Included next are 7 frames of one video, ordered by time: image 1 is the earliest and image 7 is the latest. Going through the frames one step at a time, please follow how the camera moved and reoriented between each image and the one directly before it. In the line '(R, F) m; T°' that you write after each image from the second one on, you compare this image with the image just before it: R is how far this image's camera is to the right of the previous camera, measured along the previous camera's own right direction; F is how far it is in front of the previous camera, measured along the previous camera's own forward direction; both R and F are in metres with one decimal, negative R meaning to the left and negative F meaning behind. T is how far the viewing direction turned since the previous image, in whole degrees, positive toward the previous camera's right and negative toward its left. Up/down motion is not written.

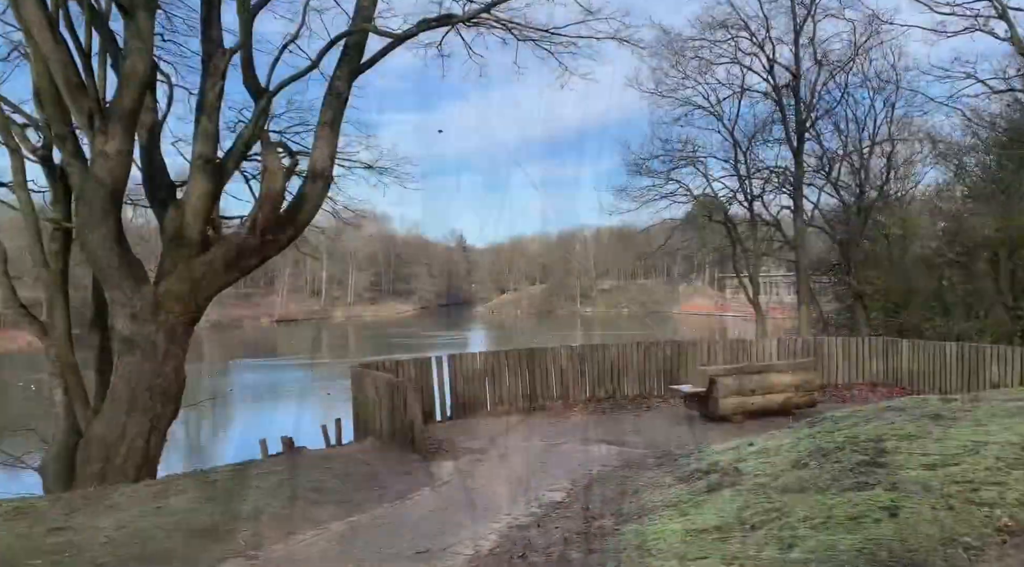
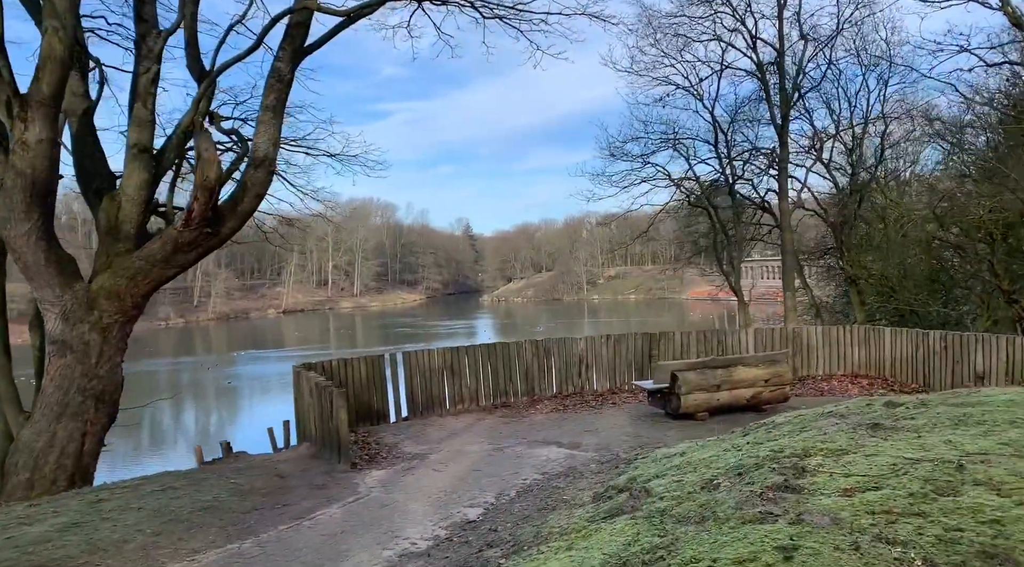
(+0.8, +0.6) m; -1°
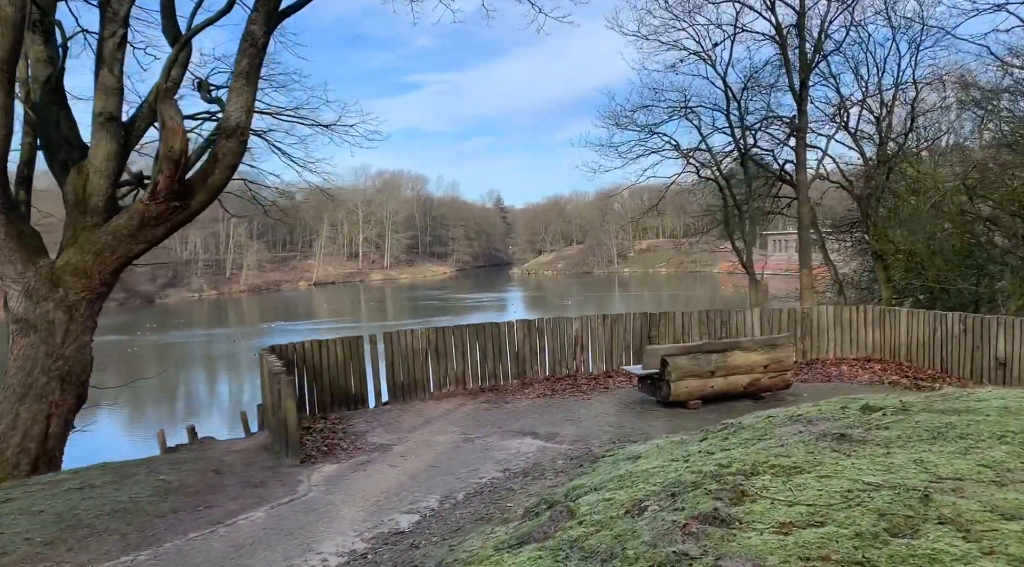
(+0.7, +0.6) m; -2°
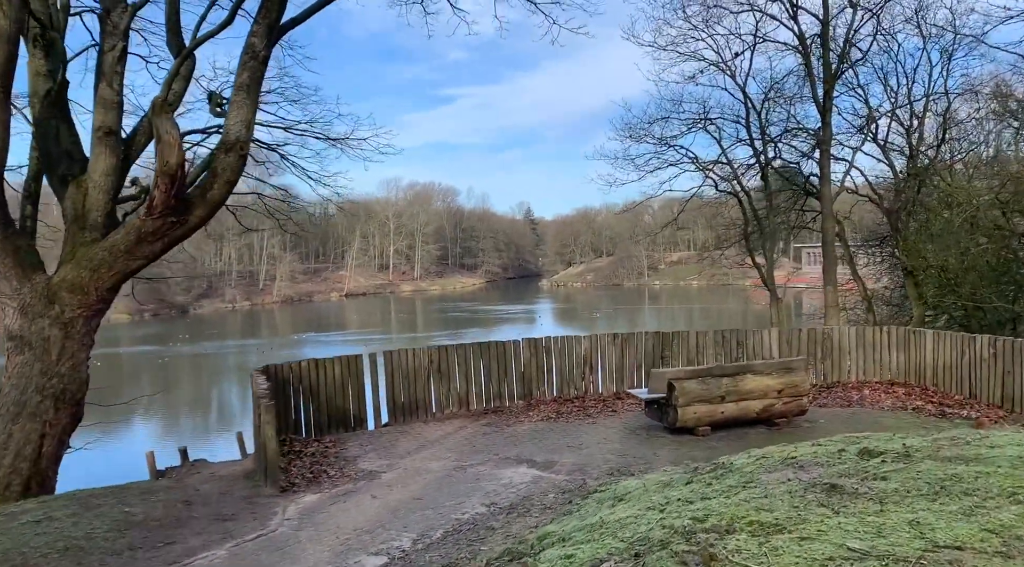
(+0.4, +0.4) m; -2°
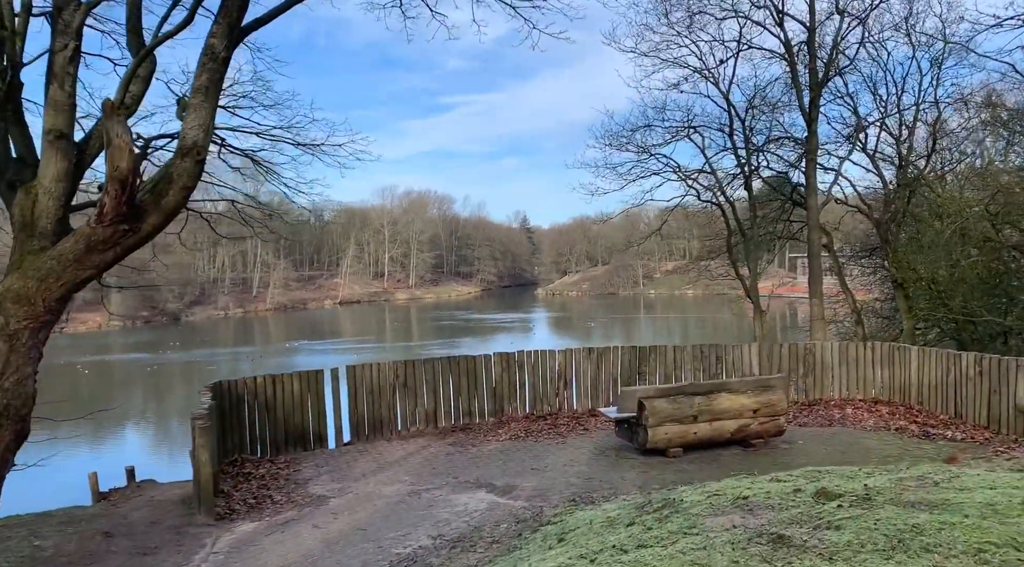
(+0.4, +0.4) m; 0°
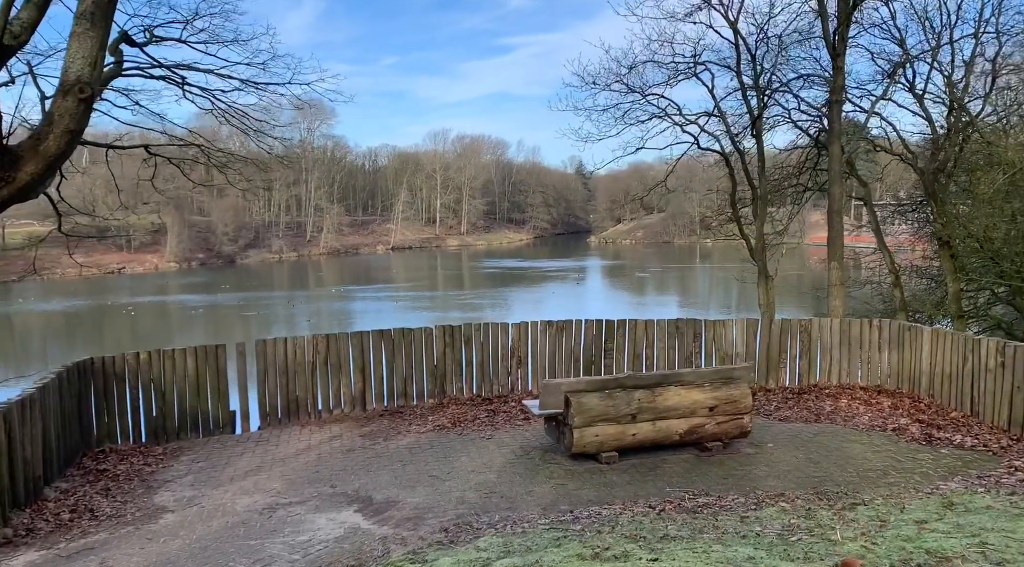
(+1.5, +1.5) m; -4°
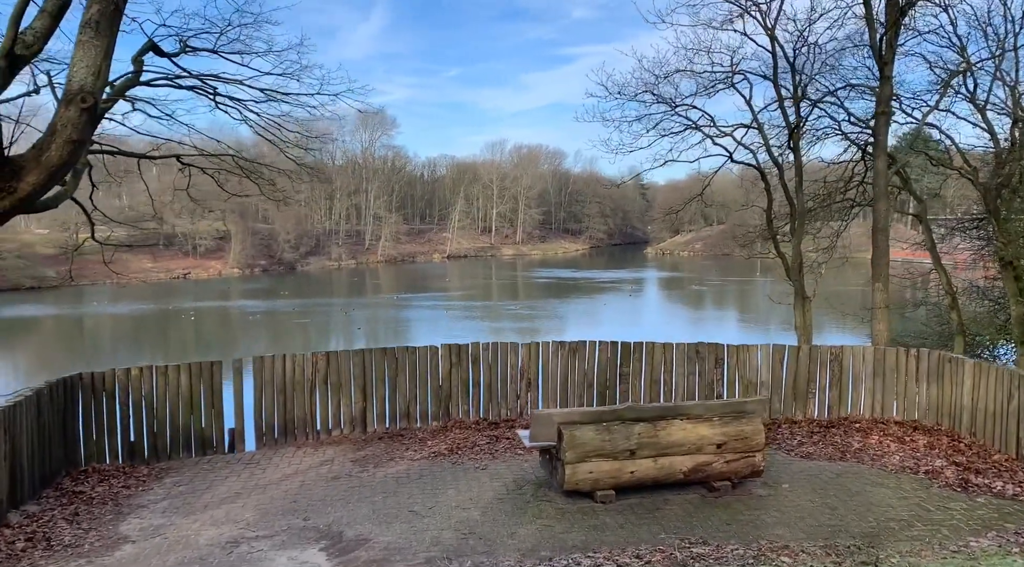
(+0.6, +0.5) m; -4°
